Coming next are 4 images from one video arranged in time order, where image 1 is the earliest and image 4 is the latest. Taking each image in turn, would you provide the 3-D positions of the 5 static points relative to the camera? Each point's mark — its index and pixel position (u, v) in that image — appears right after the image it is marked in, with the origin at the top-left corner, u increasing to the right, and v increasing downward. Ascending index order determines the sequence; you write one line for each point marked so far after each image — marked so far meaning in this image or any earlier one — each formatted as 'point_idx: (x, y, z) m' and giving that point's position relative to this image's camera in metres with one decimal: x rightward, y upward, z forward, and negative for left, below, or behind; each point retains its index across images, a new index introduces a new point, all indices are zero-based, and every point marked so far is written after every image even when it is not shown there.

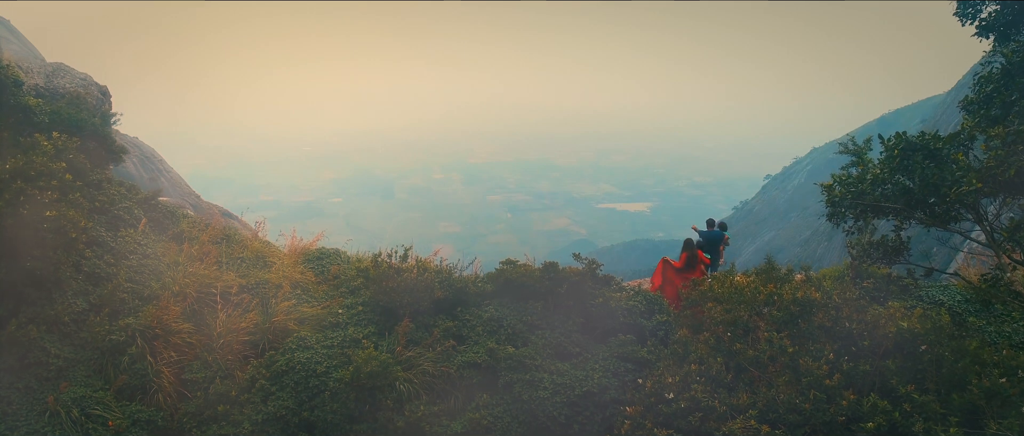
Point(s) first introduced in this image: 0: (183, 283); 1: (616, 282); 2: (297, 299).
0: (-3.0, -0.6, +4.8) m
1: (+1.1, -0.7, +5.7) m
2: (-2.1, -0.8, +5.0) m
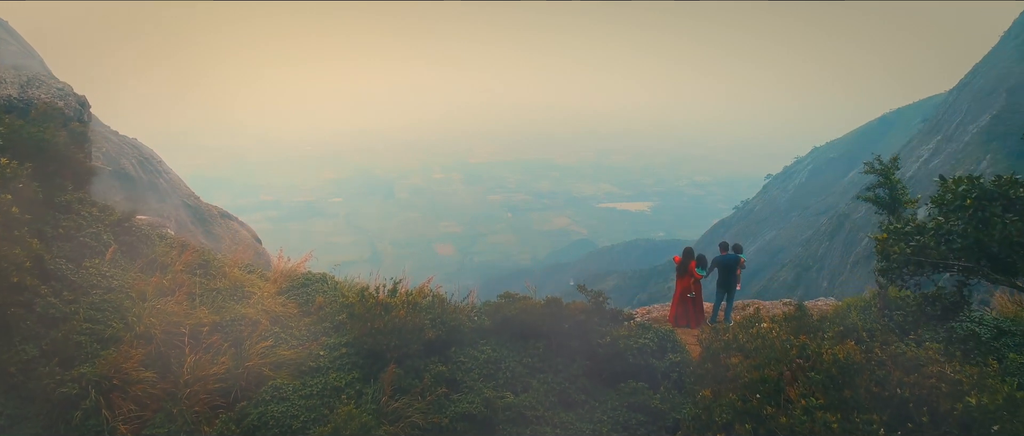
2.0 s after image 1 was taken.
0: (-3.1, -0.9, +4.4) m
1: (+1.1, -1.0, +5.3) m
2: (-2.1, -1.1, +4.6) m
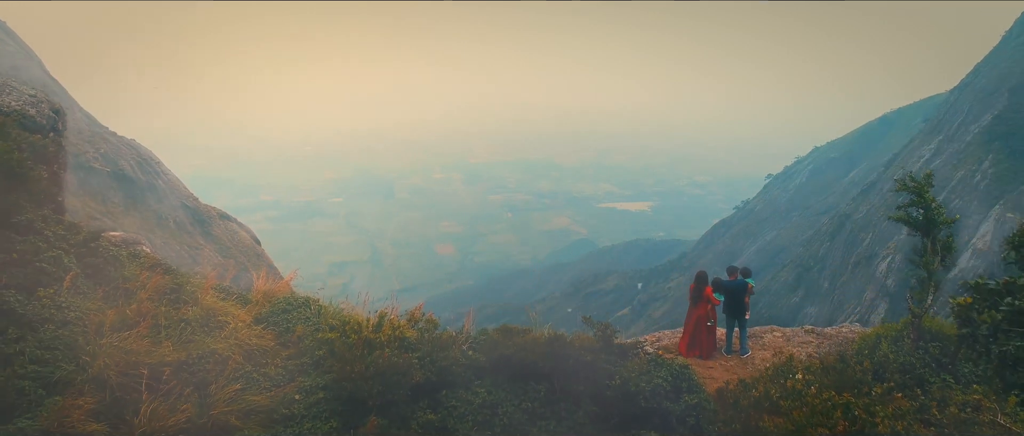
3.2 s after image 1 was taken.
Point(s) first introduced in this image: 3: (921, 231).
0: (-3.1, -1.1, +3.9) m
1: (+1.1, -1.2, +4.8) m
2: (-2.1, -1.3, +4.1) m
3: (+4.0, -0.1, +5.1) m
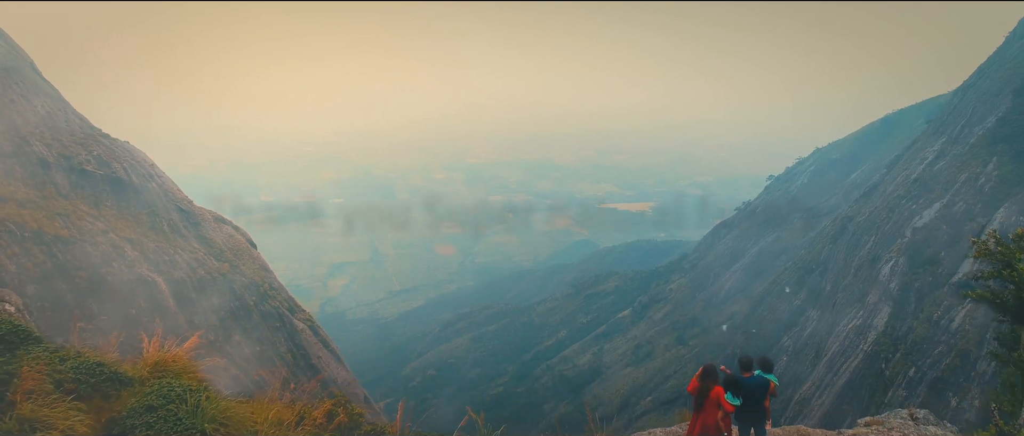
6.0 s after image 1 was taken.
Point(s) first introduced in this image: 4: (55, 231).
0: (-3.4, -1.6, +2.7) m
1: (+0.8, -1.7, +3.5) m
2: (-2.4, -1.8, +2.9) m
3: (+3.7, -0.6, +3.8) m
4: (-11.9, -0.4, +13.2) m
